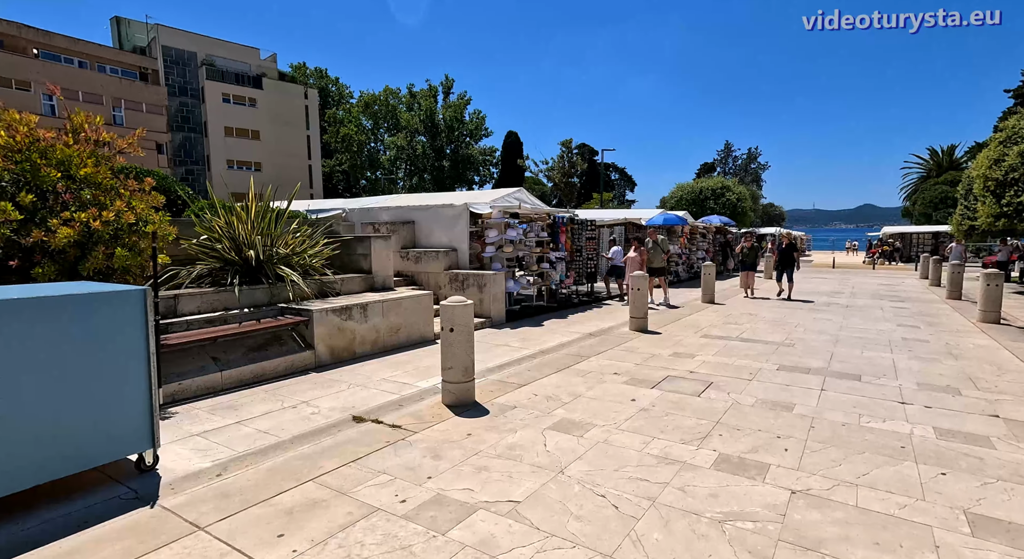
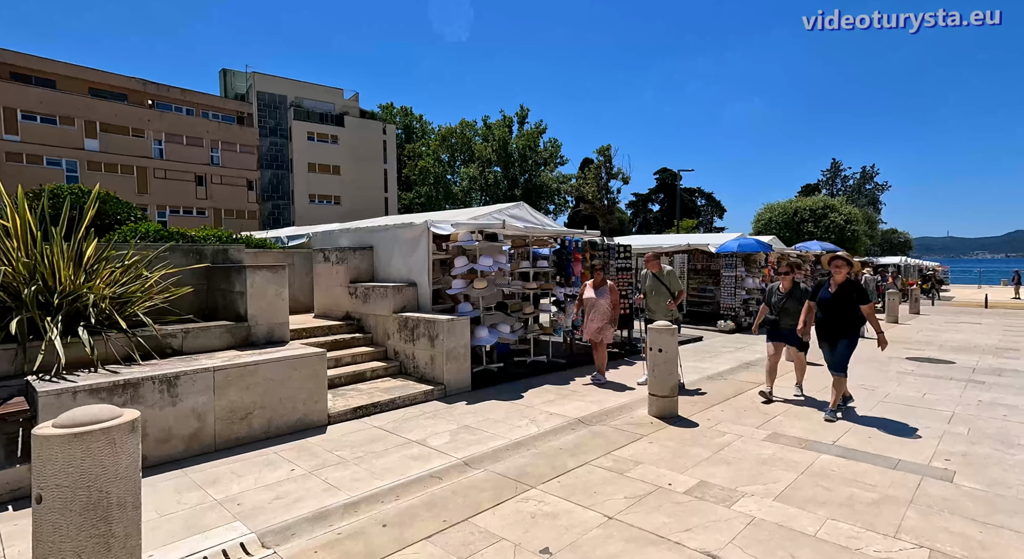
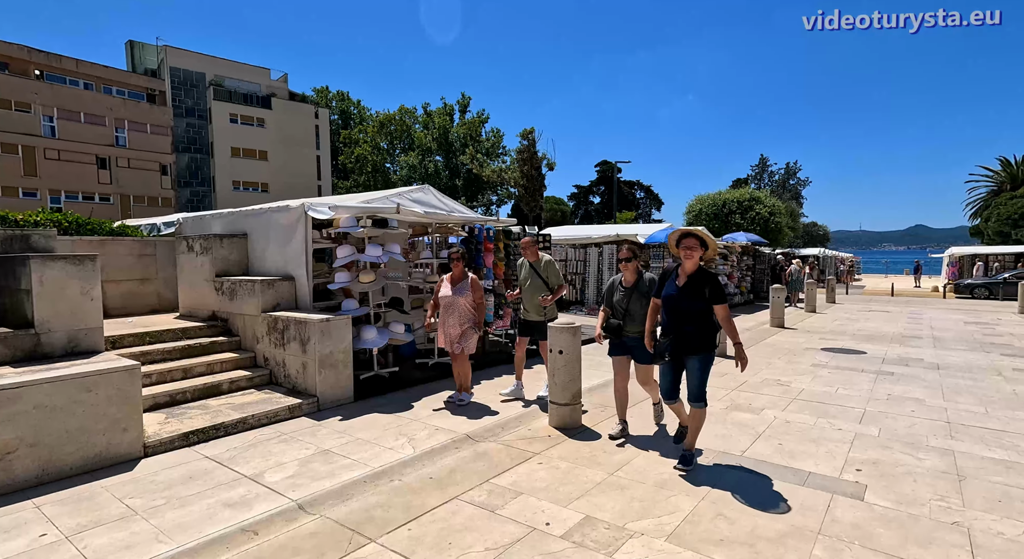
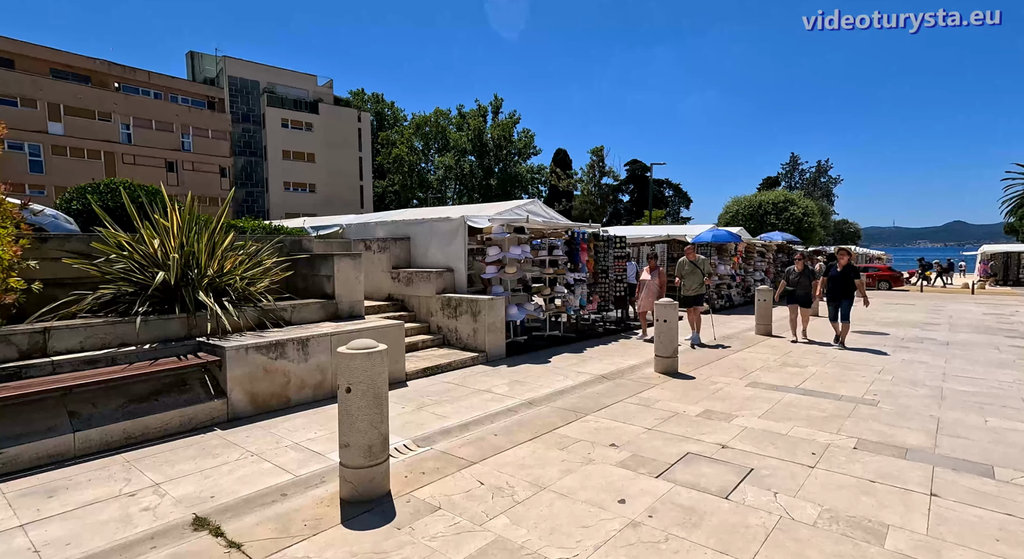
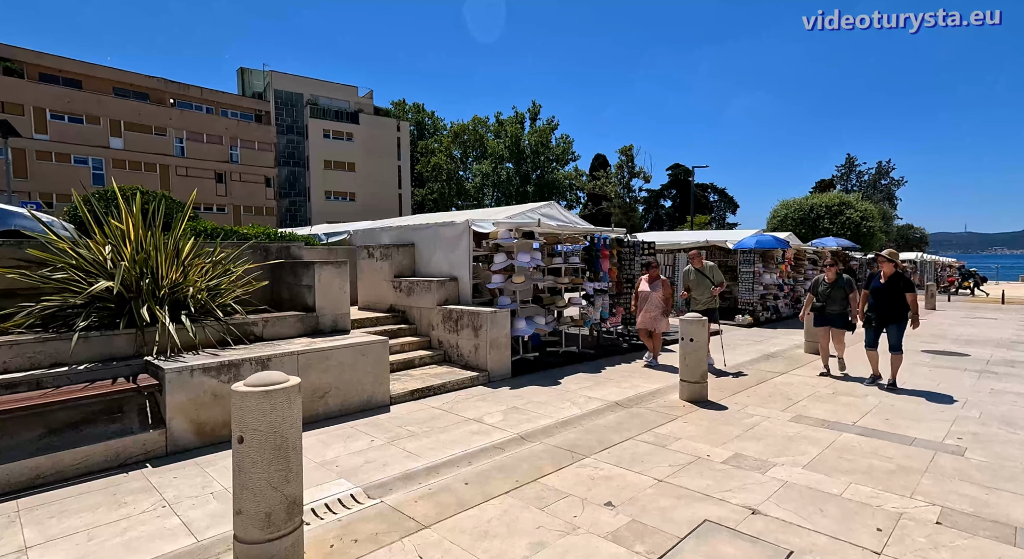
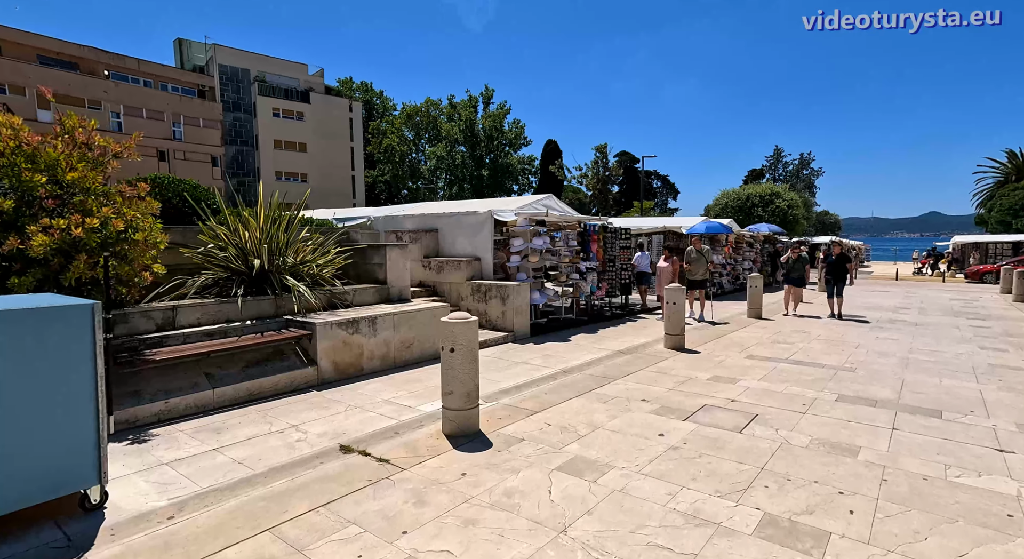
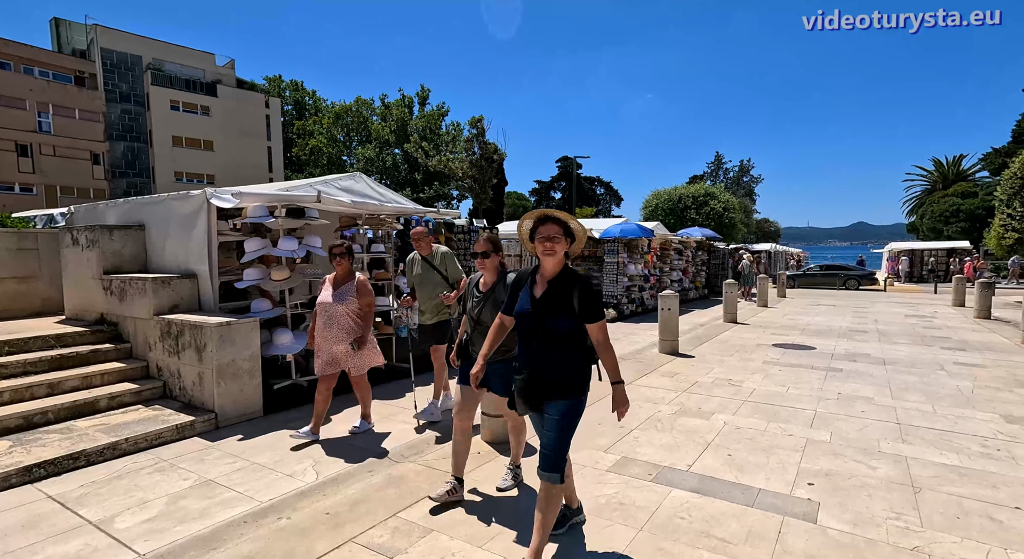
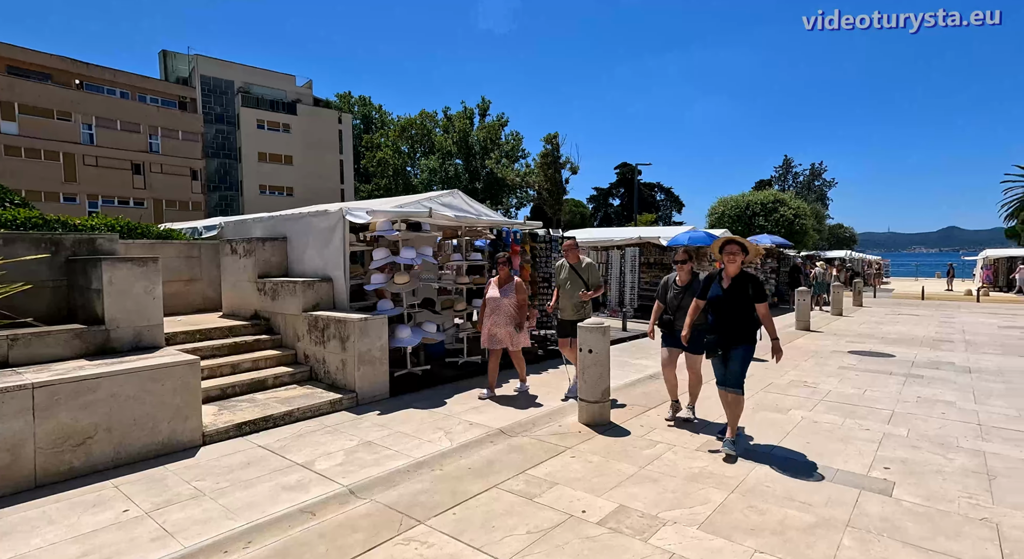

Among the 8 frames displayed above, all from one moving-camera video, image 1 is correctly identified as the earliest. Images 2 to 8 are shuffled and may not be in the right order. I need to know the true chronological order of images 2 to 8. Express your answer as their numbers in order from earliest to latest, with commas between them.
6, 4, 5, 2, 8, 3, 7
